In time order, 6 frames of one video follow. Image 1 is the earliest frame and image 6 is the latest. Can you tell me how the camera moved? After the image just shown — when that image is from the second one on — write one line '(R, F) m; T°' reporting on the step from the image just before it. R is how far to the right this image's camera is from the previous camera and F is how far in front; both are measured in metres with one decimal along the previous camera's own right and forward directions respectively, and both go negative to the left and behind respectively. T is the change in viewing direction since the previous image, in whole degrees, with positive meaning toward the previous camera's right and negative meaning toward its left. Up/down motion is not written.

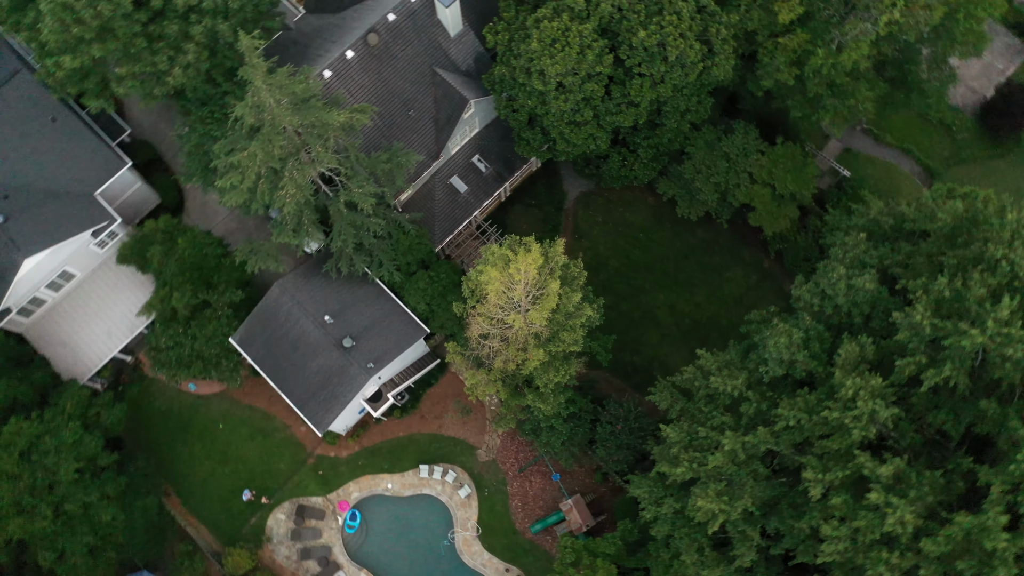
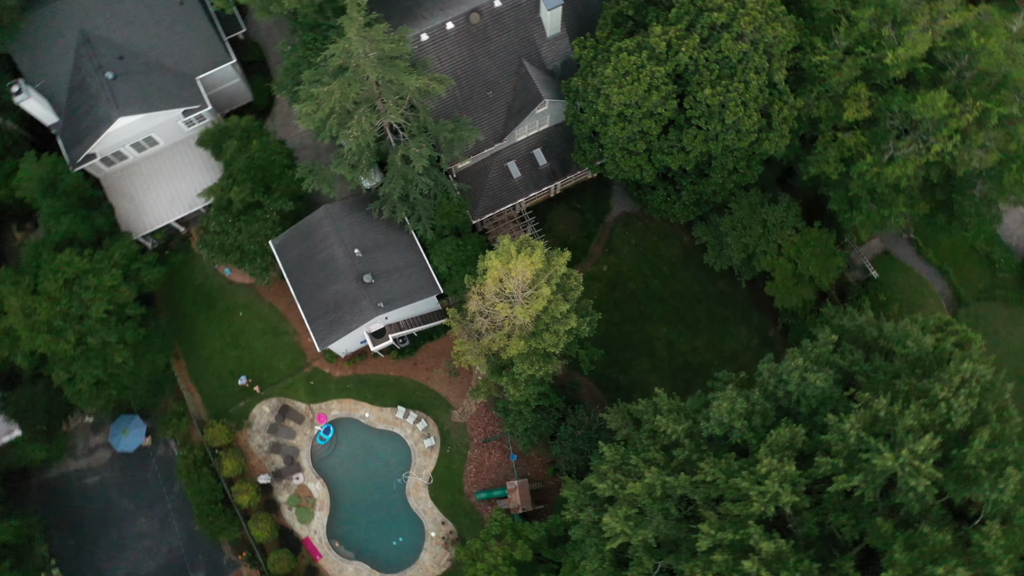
(+1.7, -2.4) m; -4°
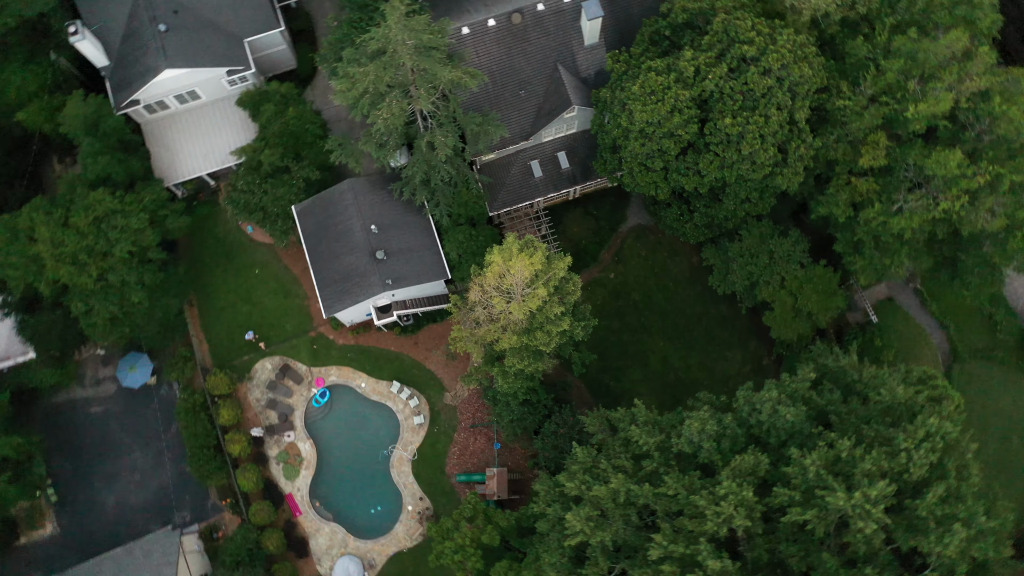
(+0.8, -1.1) m; -1°
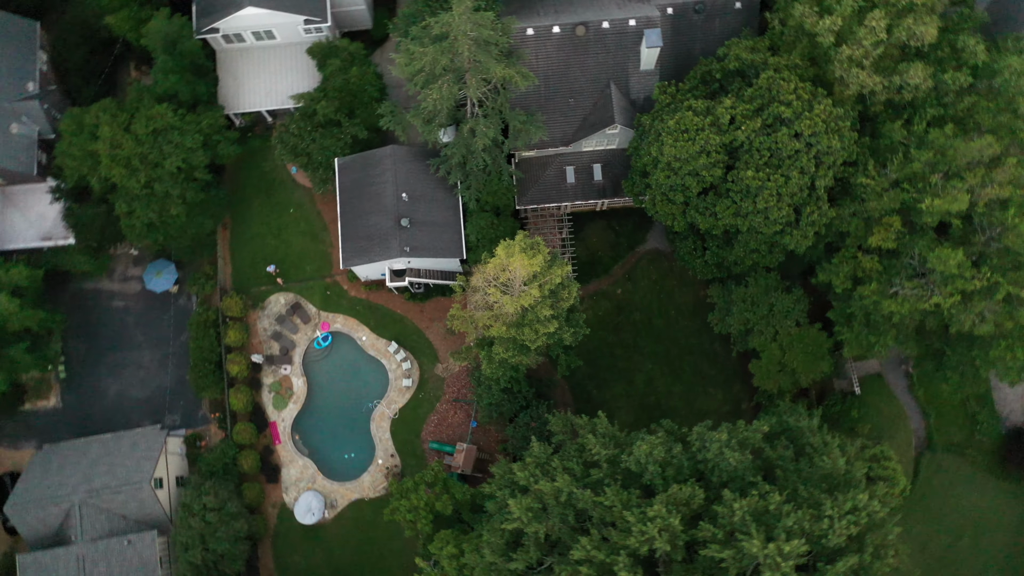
(+1.3, -1.8) m; -2°
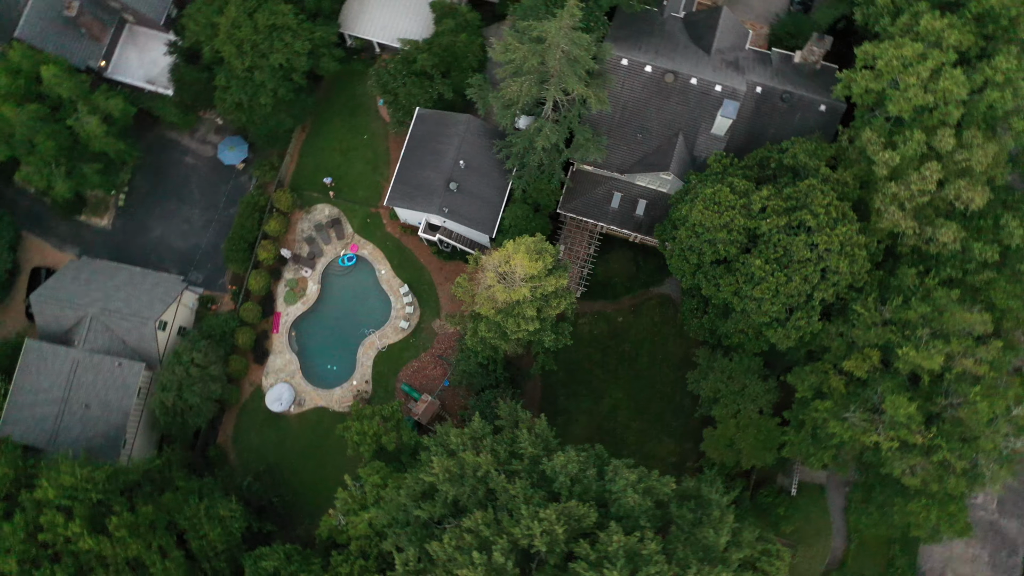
(+2.1, -2.8) m; -3°
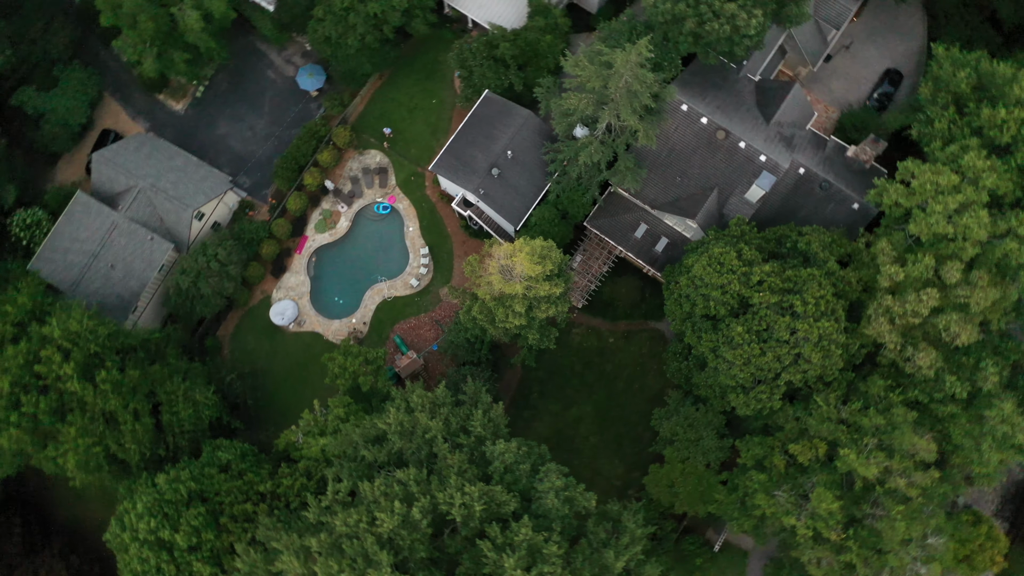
(+1.7, -2.2) m; -3°
